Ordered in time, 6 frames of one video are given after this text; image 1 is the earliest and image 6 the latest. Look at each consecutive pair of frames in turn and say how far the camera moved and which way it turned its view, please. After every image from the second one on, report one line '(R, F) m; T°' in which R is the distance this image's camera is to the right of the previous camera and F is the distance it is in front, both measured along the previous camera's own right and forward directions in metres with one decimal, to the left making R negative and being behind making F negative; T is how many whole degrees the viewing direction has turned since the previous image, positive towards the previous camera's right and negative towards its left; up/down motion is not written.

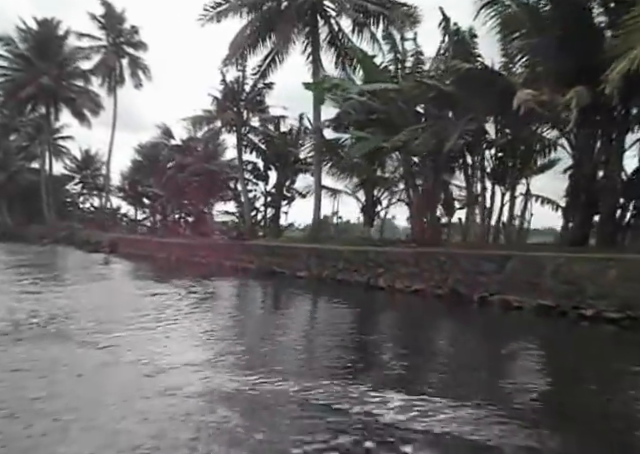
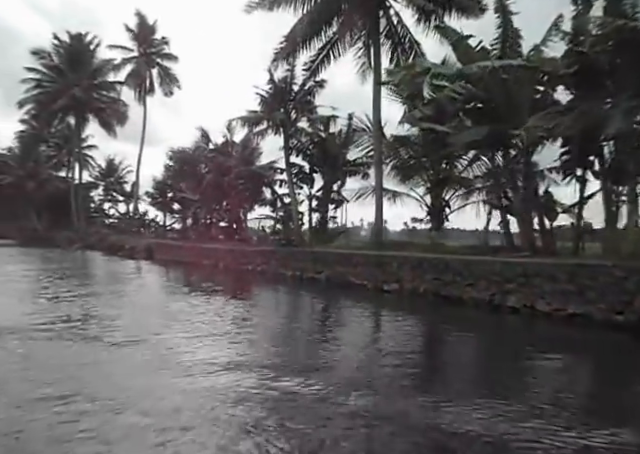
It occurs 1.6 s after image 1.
(-1.5, +1.2) m; -1°
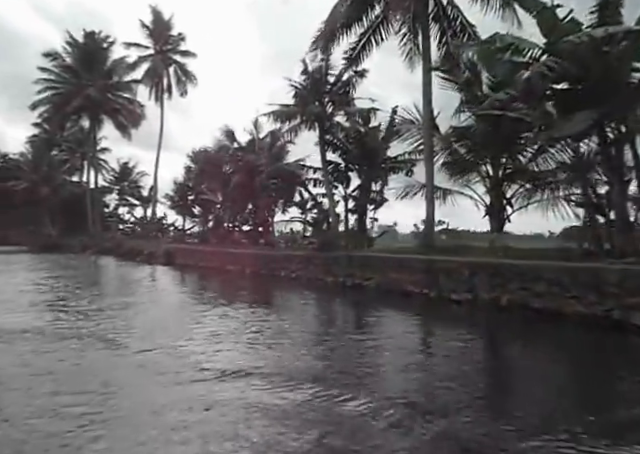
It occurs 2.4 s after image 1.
(-1.0, +1.4) m; -1°
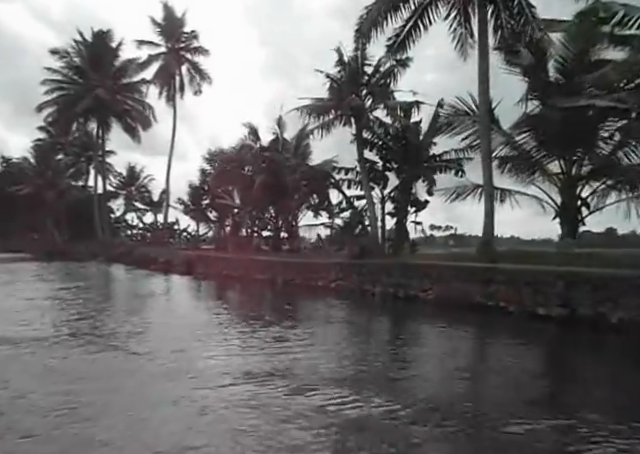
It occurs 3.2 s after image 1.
(-1.1, +1.5) m; 0°
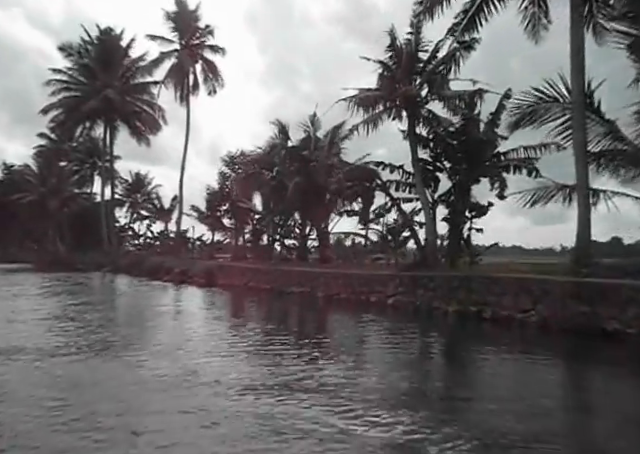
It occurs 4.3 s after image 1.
(-1.3, +2.0) m; 0°
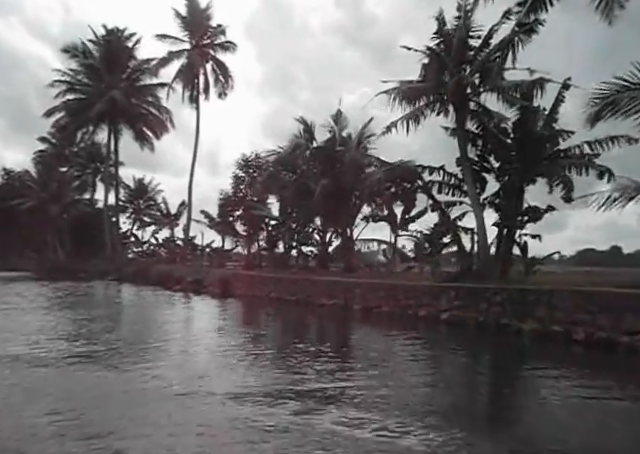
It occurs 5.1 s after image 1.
(-1.0, +1.4) m; 0°
